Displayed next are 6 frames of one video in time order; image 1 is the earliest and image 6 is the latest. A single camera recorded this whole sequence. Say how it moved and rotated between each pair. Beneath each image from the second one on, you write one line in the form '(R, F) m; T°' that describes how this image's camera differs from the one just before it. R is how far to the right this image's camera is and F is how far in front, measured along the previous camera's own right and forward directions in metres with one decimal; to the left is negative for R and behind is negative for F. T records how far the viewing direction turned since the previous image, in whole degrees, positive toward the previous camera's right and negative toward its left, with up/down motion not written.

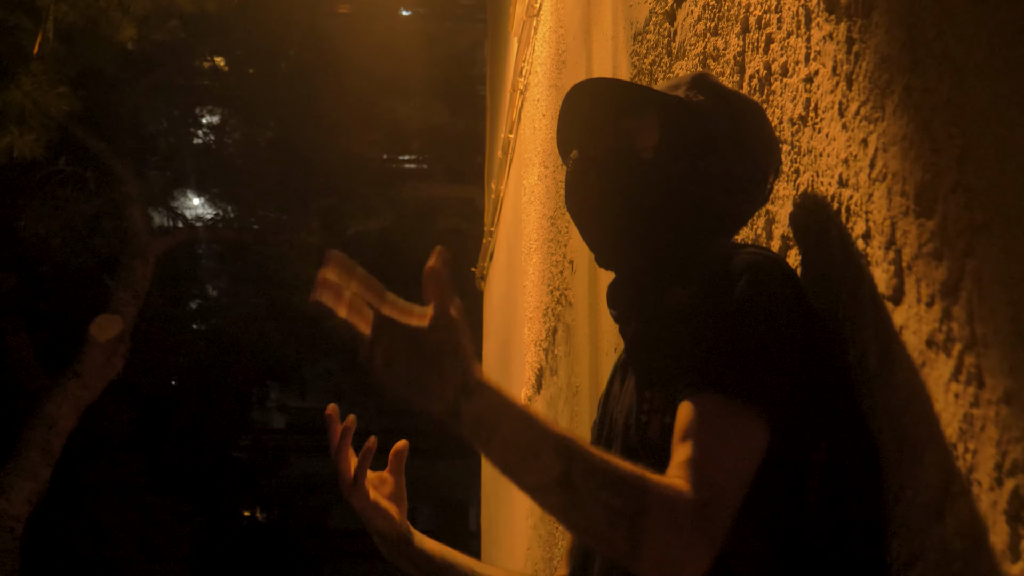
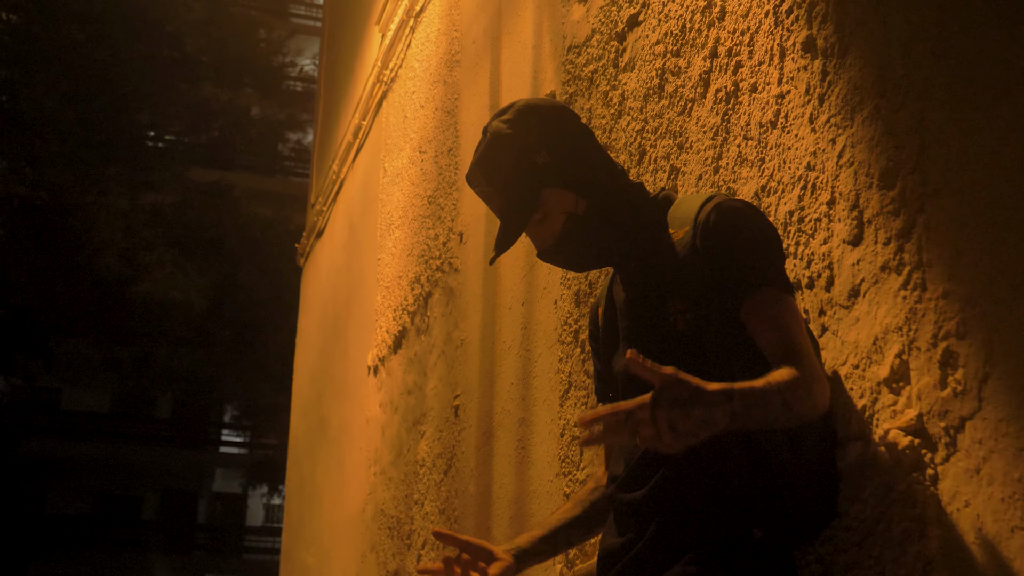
(-0.4, -0.4) m; +13°
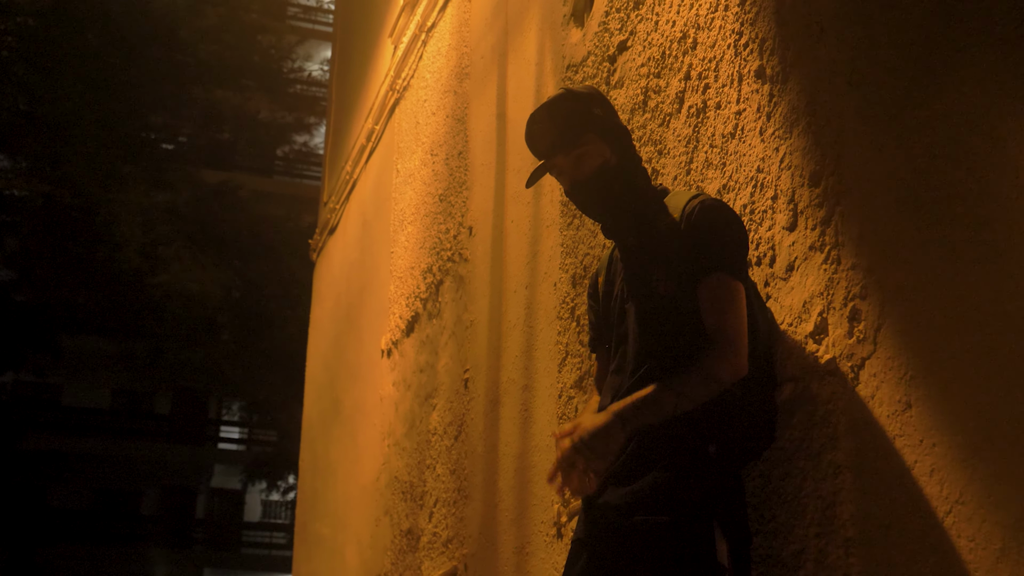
(0.0, -0.4) m; 0°
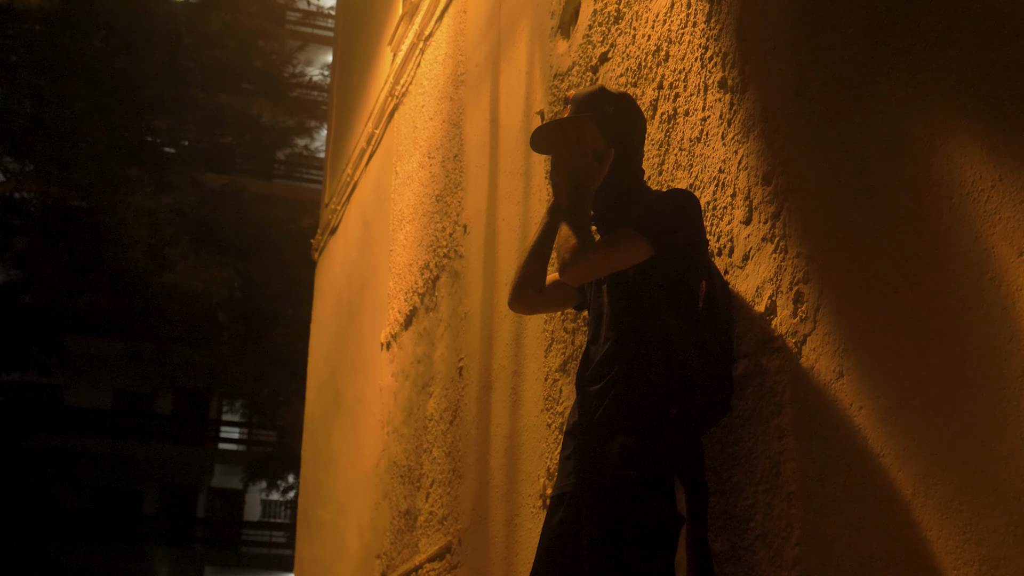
(0.0, -0.2) m; 0°
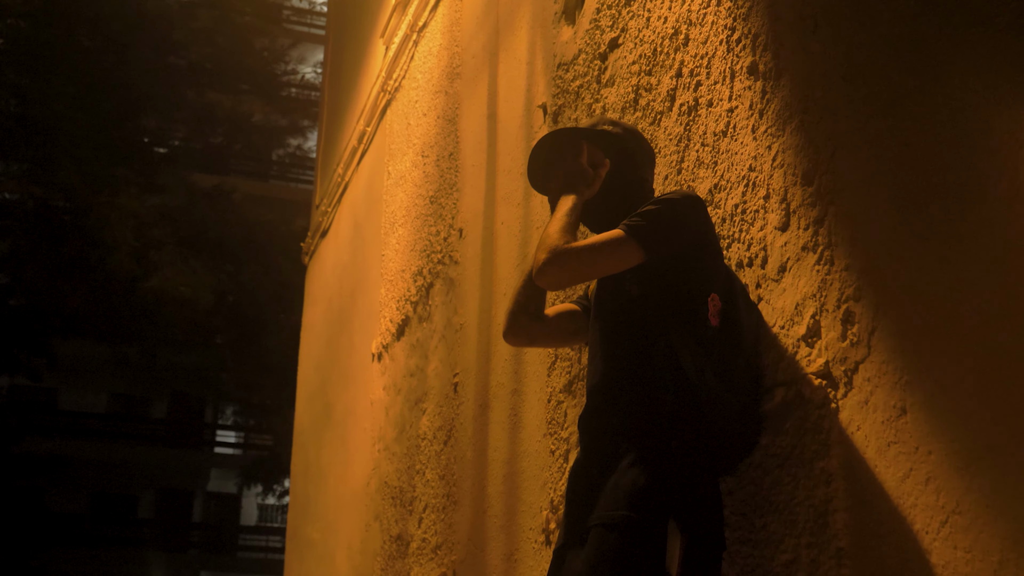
(0.0, +0.3) m; 0°
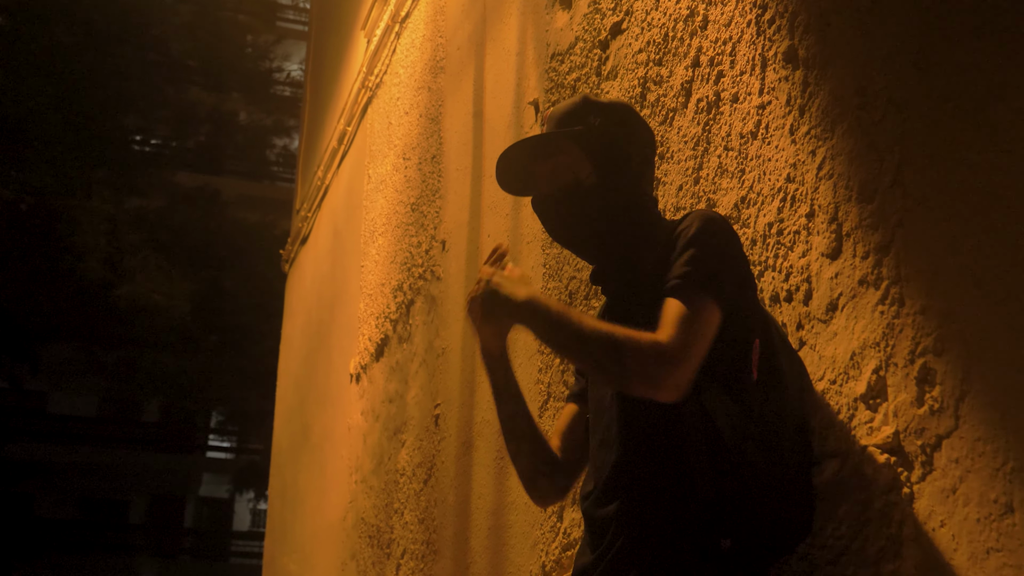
(0.0, +0.4) m; 0°
